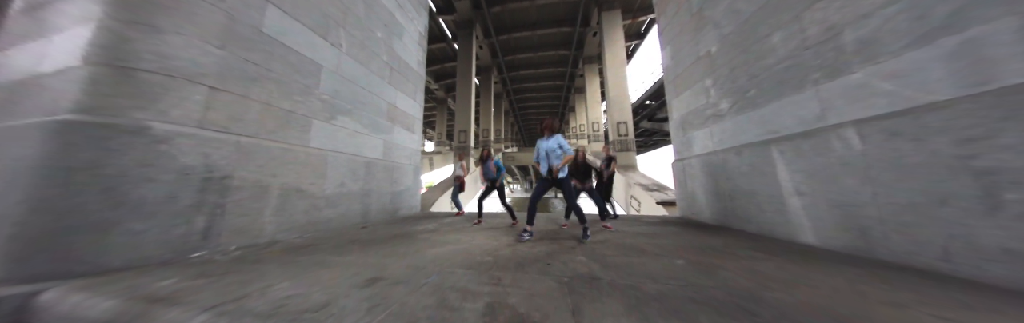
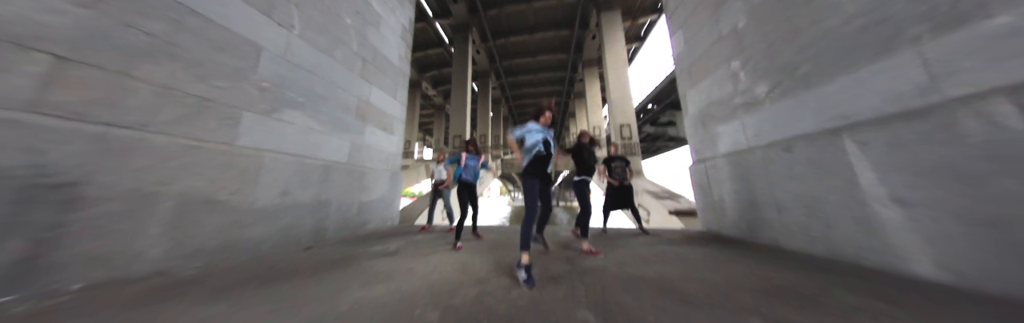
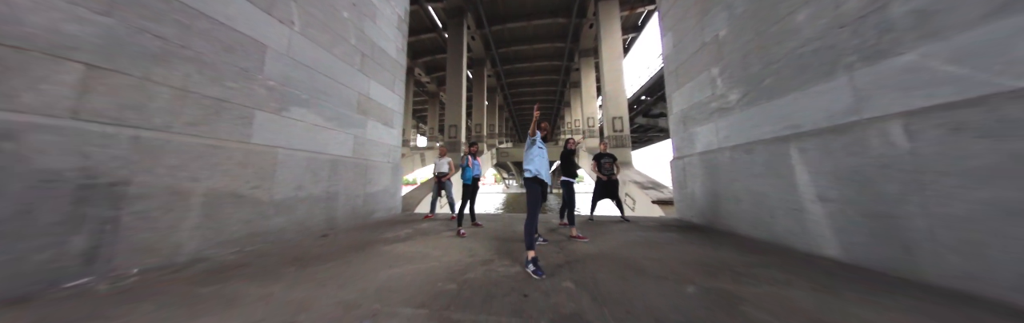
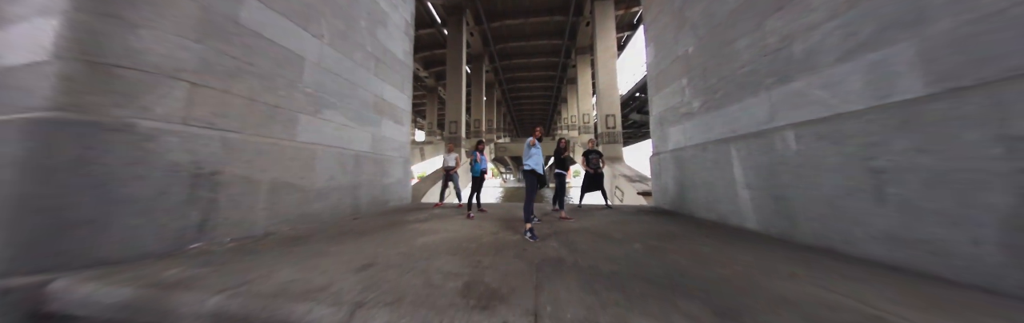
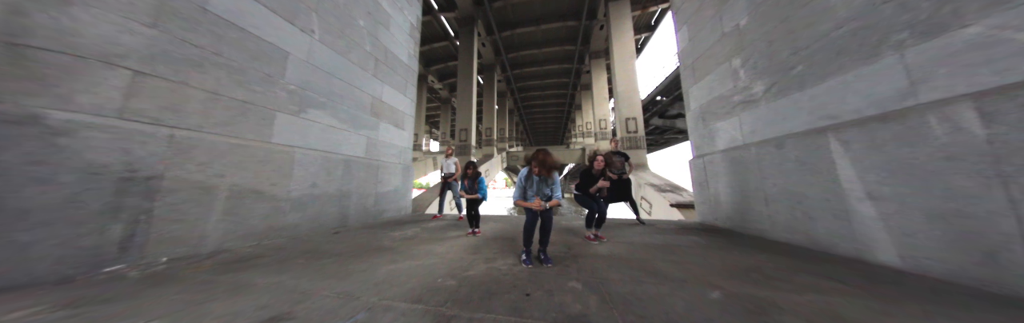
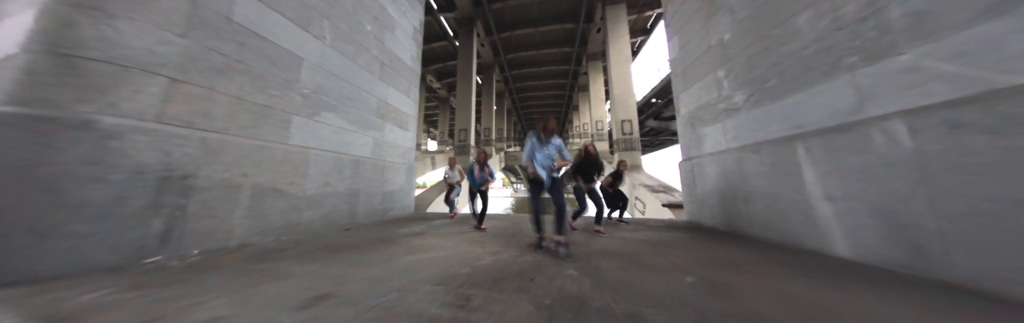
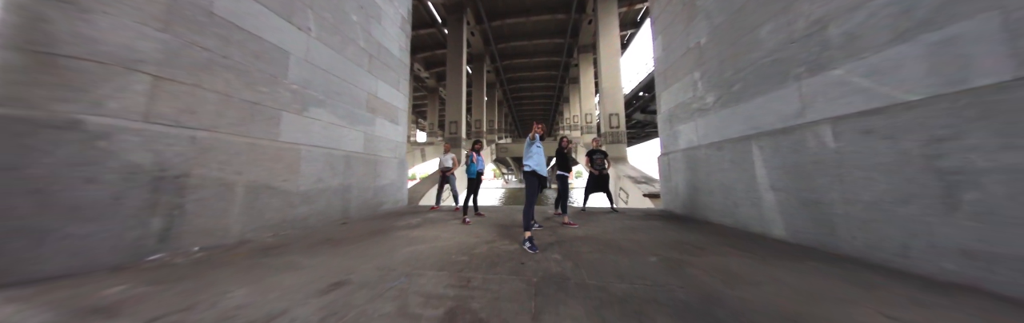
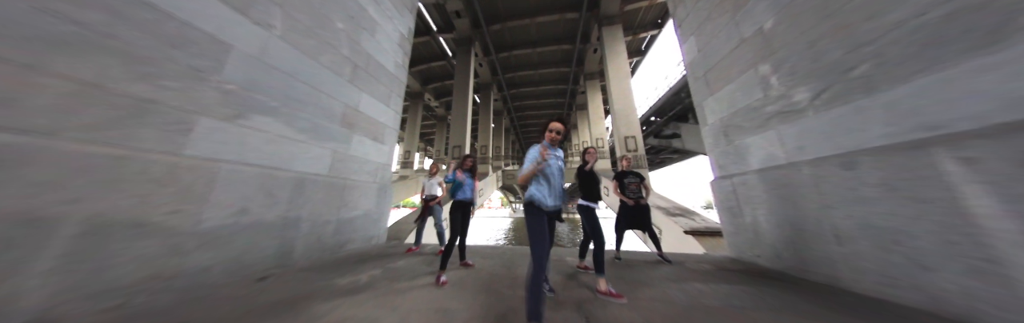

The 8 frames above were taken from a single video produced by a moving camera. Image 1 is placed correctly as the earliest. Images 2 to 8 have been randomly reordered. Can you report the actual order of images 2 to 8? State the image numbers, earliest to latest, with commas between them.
6, 5, 2, 8, 3, 7, 4
